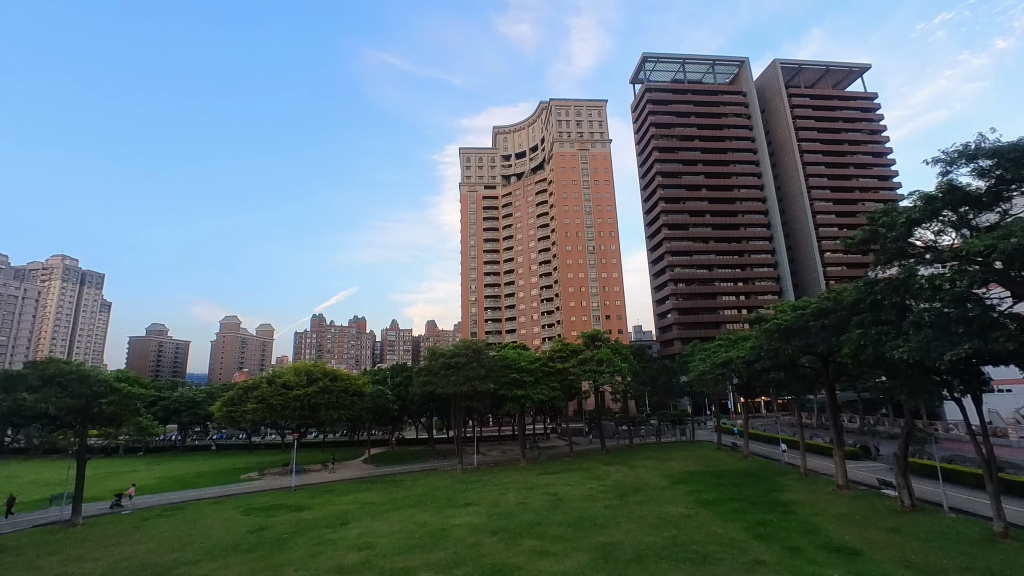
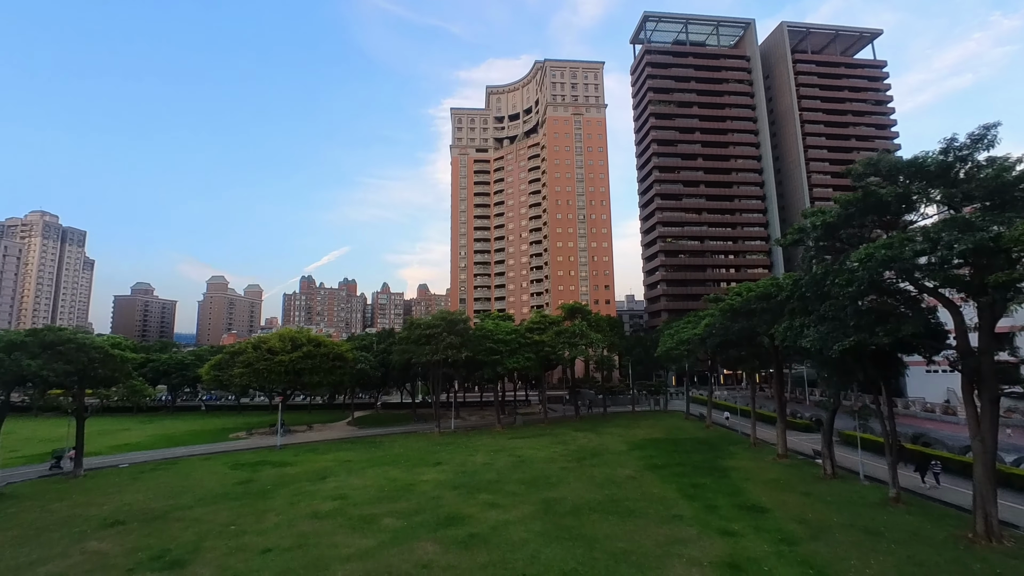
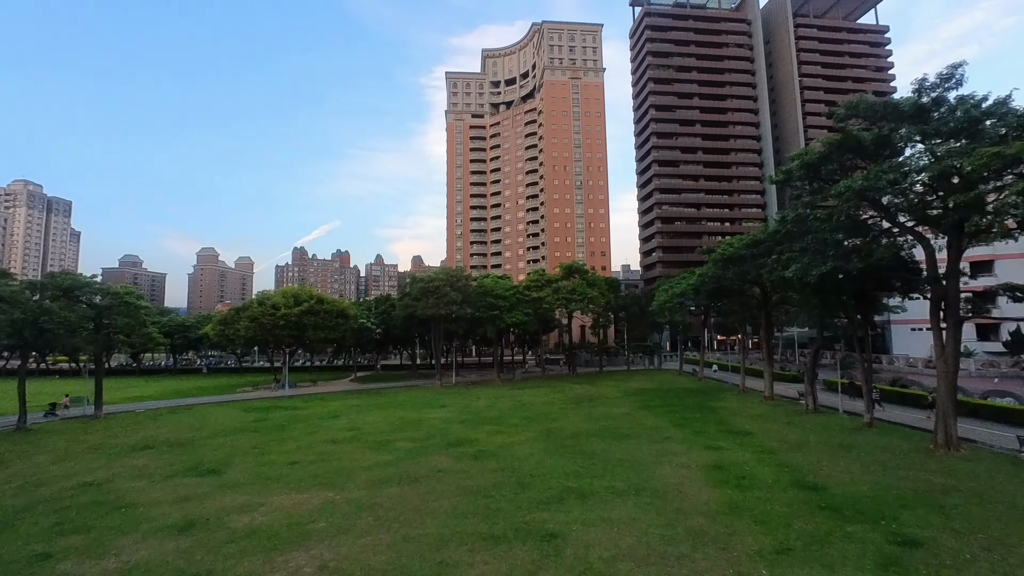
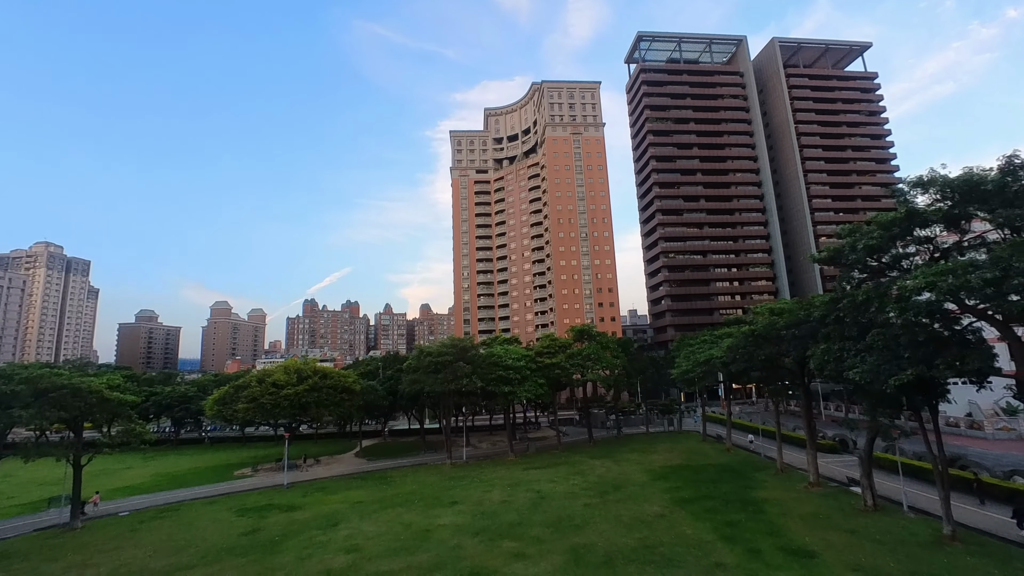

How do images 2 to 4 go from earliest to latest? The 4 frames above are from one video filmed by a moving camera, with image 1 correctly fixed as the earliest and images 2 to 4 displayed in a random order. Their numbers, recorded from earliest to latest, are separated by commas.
4, 2, 3
